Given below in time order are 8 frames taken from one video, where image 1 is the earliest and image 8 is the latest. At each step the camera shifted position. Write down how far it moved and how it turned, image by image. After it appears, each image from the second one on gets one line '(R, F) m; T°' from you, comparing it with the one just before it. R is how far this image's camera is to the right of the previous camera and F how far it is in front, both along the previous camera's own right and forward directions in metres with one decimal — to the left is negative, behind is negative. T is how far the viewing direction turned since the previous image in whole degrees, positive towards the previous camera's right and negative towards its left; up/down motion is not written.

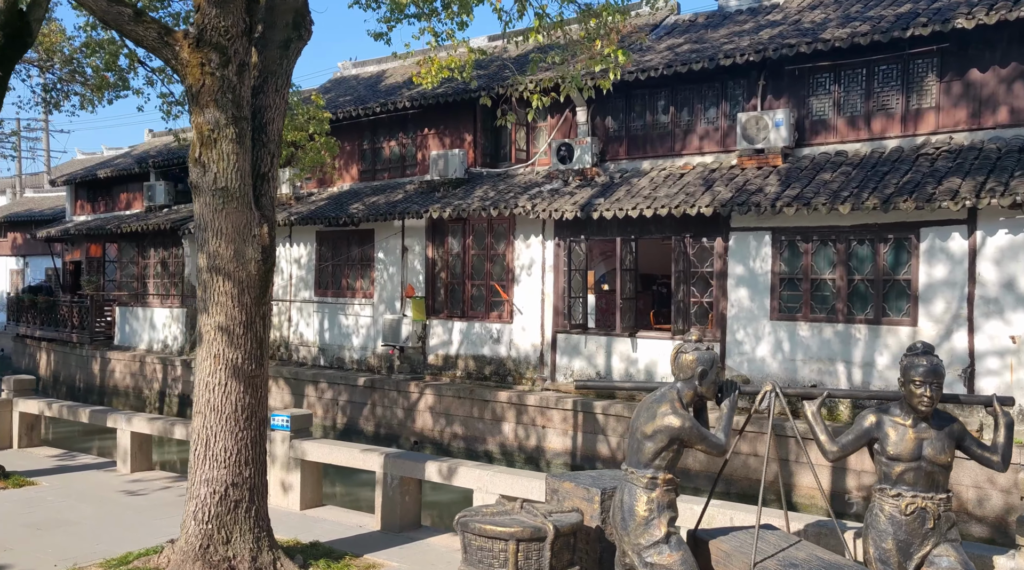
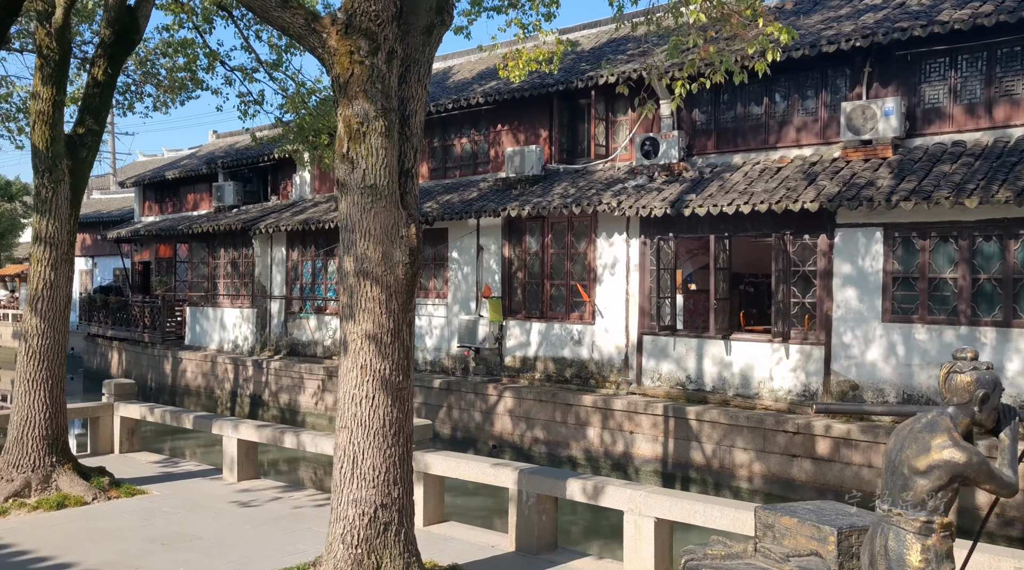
(-0.5, +0.3) m; -3°
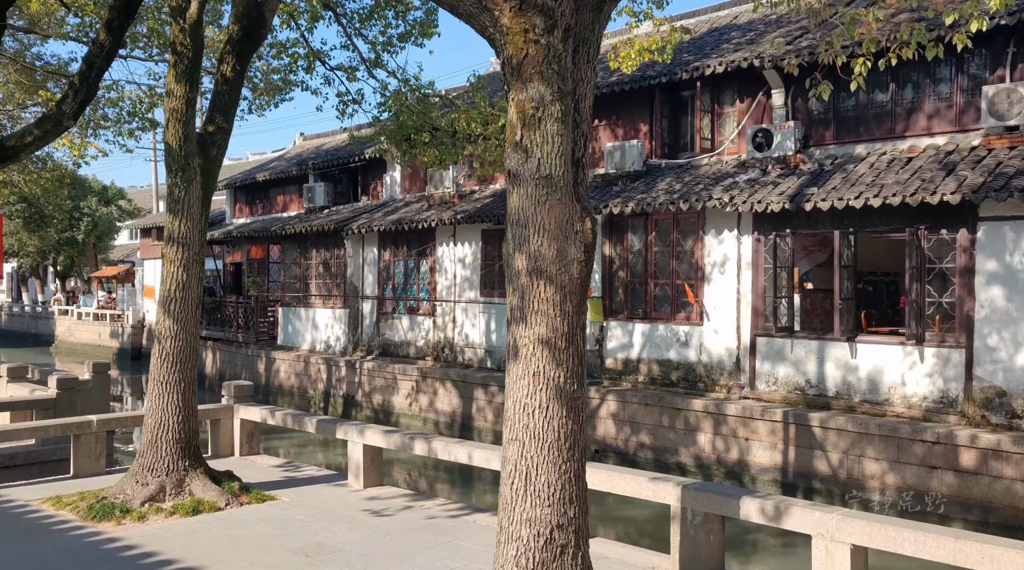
(-0.4, +0.3) m; -4°
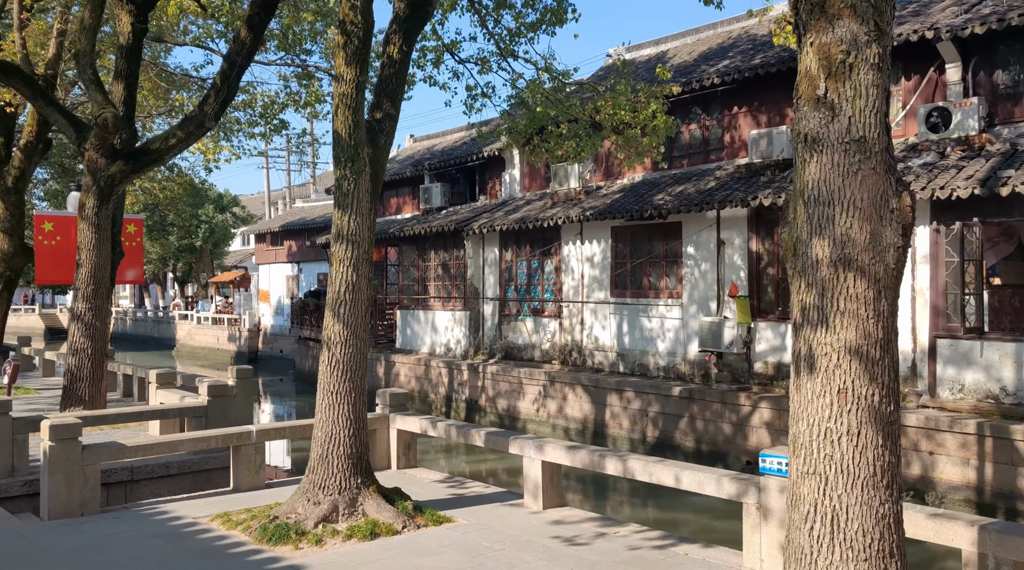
(-0.6, +0.7) m; -6°
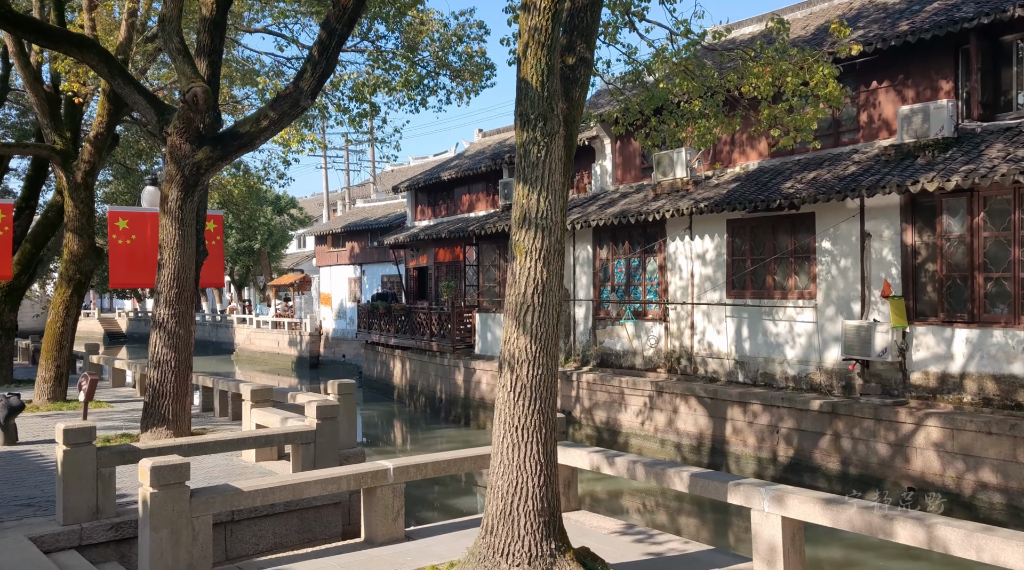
(-0.9, +1.4) m; -3°
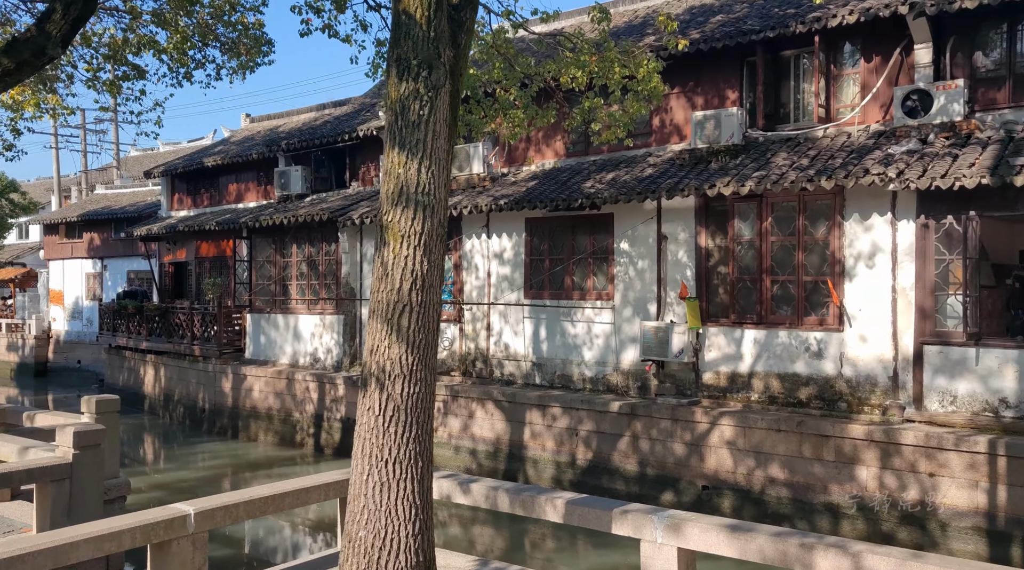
(-0.5, +0.8) m; +14°
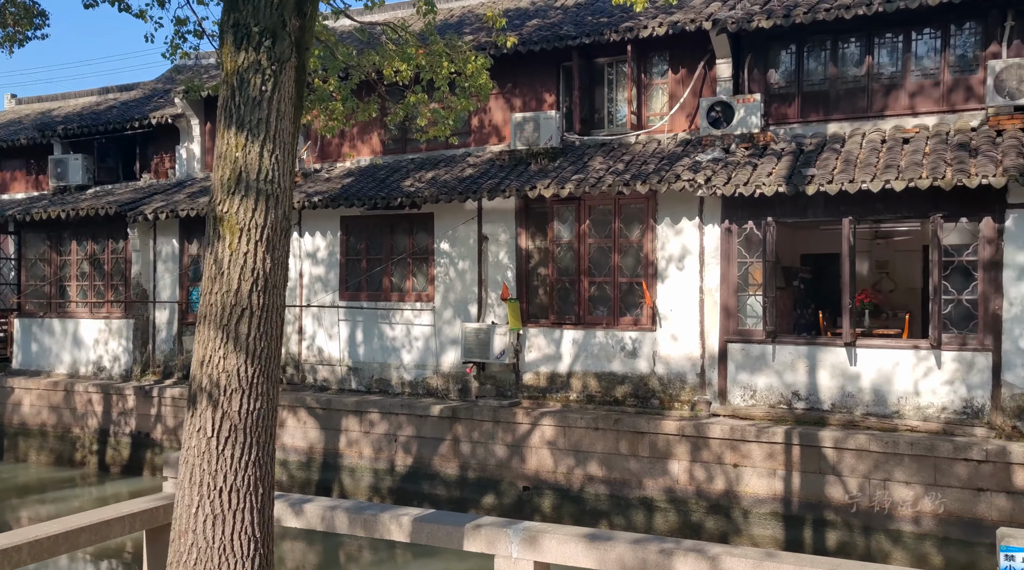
(-0.7, +0.4) m; +14°
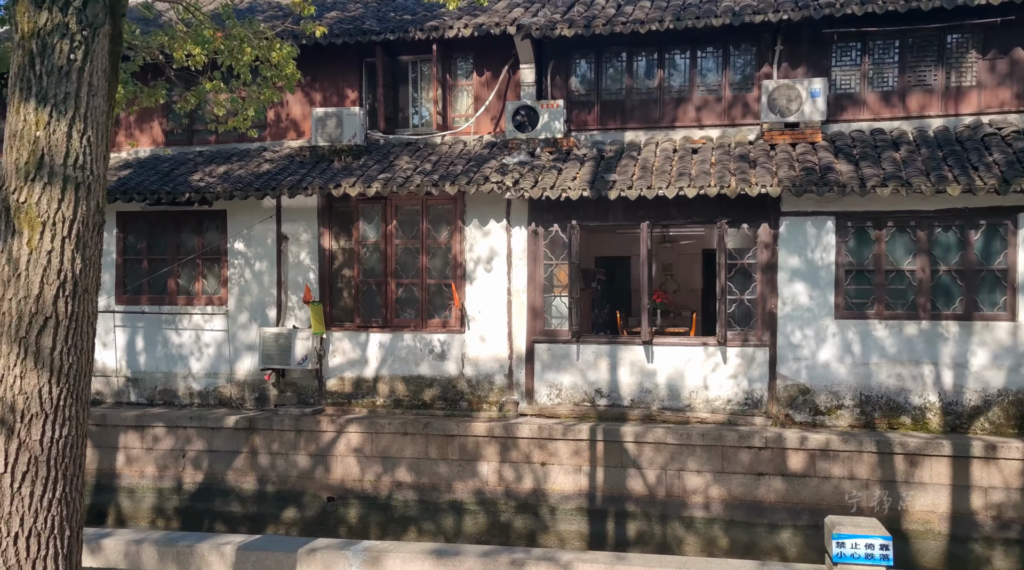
(-1.1, +0.4) m; +16°
